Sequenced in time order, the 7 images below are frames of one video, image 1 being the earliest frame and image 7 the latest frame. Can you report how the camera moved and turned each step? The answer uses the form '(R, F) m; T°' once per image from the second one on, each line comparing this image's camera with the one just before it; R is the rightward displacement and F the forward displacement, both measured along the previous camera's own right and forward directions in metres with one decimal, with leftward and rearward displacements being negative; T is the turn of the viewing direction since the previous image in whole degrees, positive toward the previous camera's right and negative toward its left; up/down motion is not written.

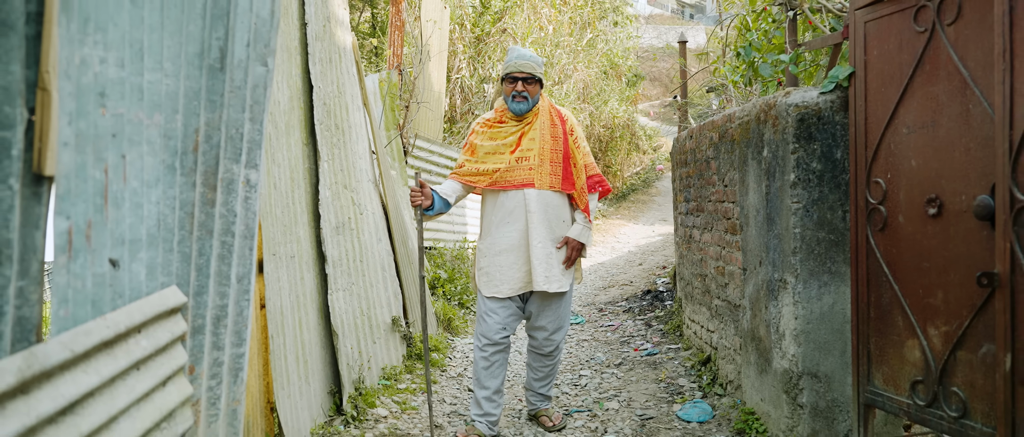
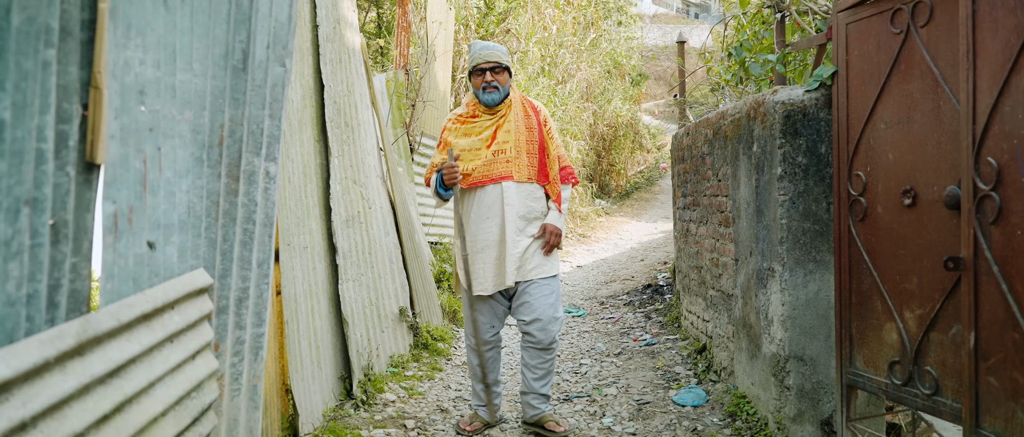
(0.0, -0.2) m; 0°
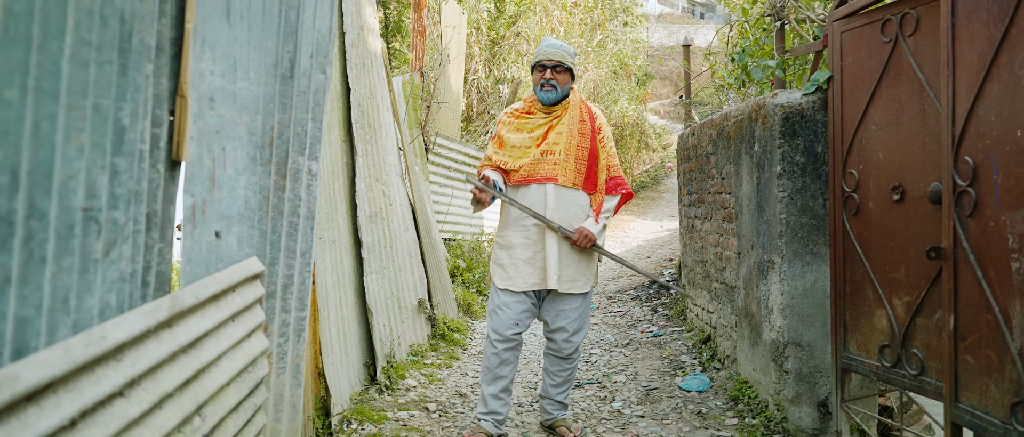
(-0.1, -0.2) m; 0°
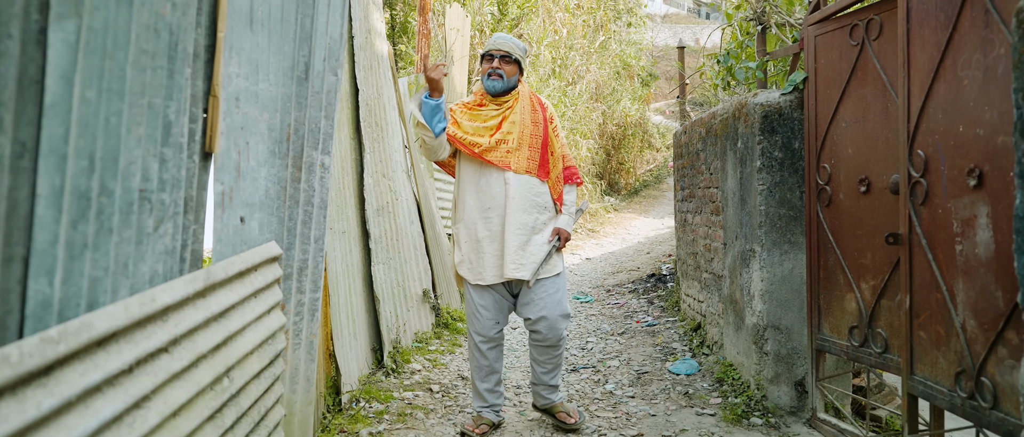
(0.0, -0.2) m; -1°
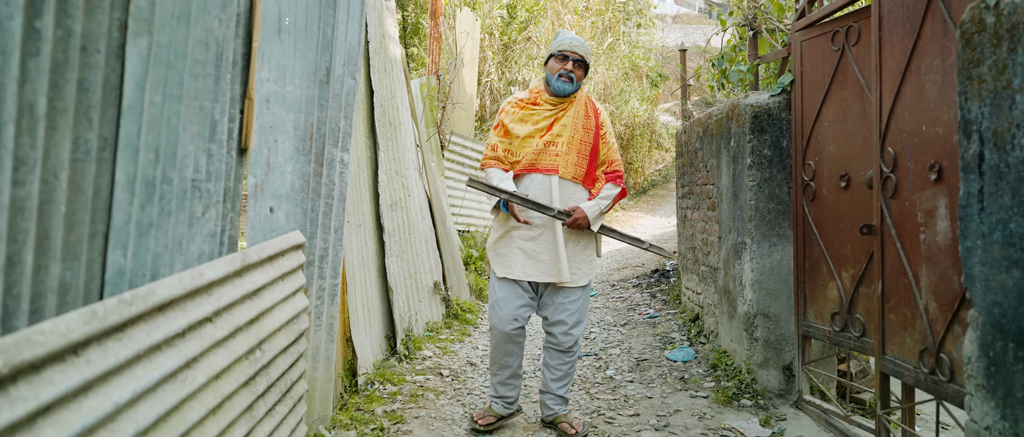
(0.0, -0.2) m; -1°
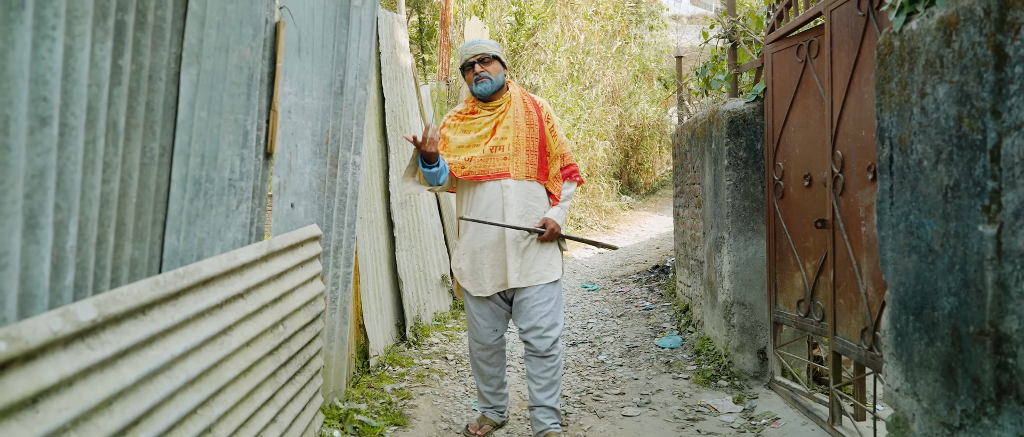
(+0.1, -0.4) m; -1°
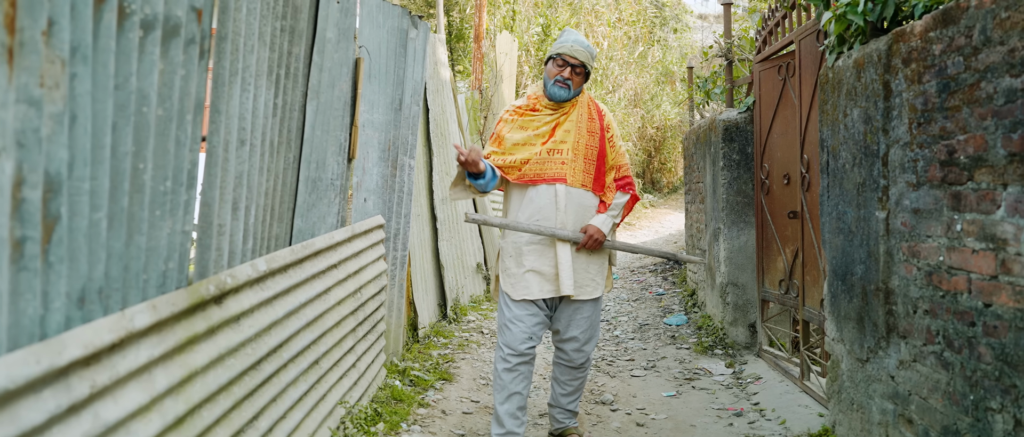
(0.0, -0.7) m; -2°
